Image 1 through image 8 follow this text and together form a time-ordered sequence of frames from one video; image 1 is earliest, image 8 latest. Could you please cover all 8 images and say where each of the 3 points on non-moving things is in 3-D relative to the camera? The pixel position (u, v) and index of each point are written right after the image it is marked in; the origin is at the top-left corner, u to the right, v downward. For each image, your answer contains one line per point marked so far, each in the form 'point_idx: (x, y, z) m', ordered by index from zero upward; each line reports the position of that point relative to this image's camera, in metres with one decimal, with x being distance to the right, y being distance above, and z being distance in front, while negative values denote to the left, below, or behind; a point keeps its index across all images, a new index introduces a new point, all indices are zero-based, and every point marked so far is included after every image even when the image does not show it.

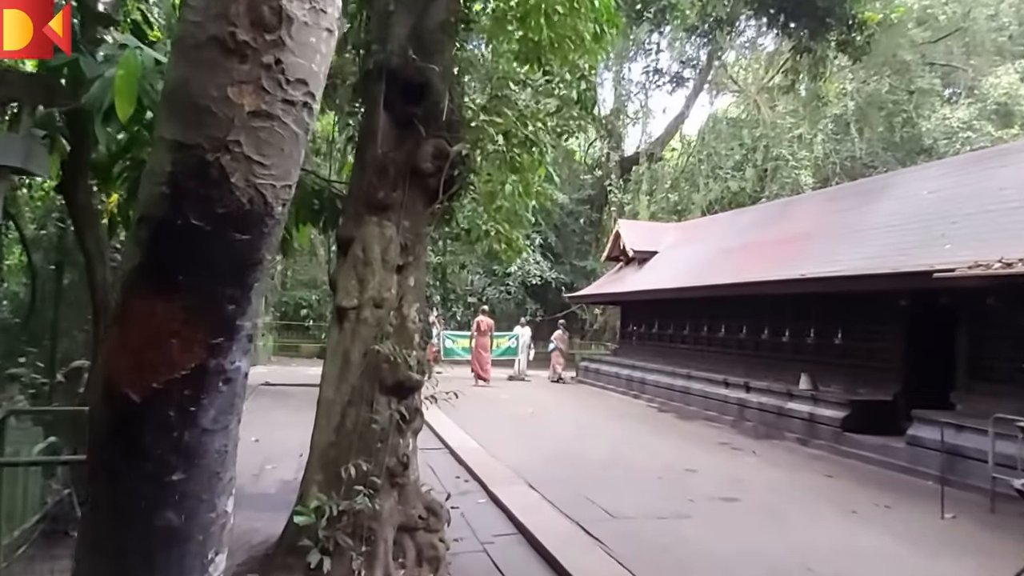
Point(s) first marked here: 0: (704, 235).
0: (+4.5, +1.2, +15.7) m
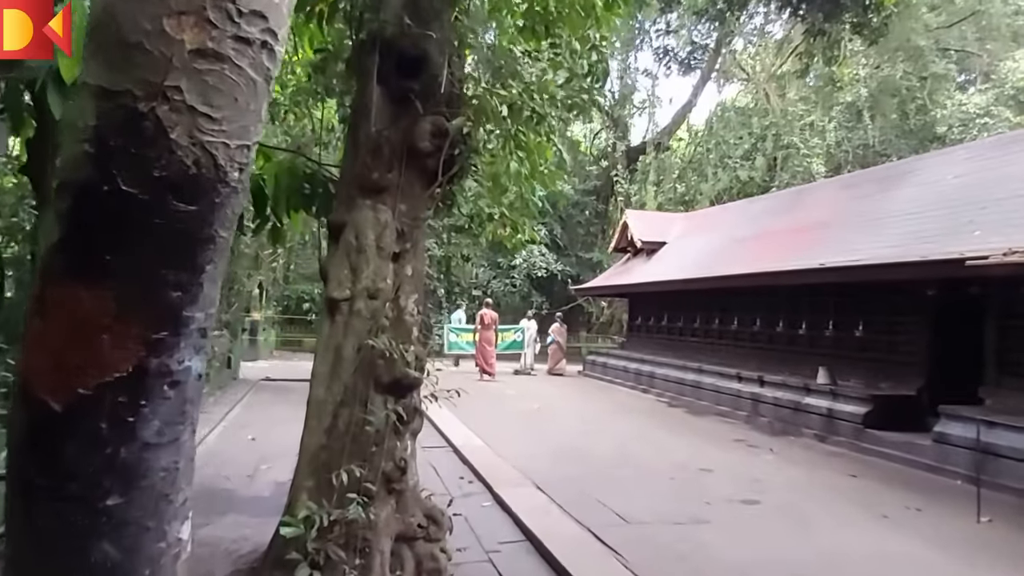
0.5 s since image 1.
0: (+4.6, +1.4, +15.3) m
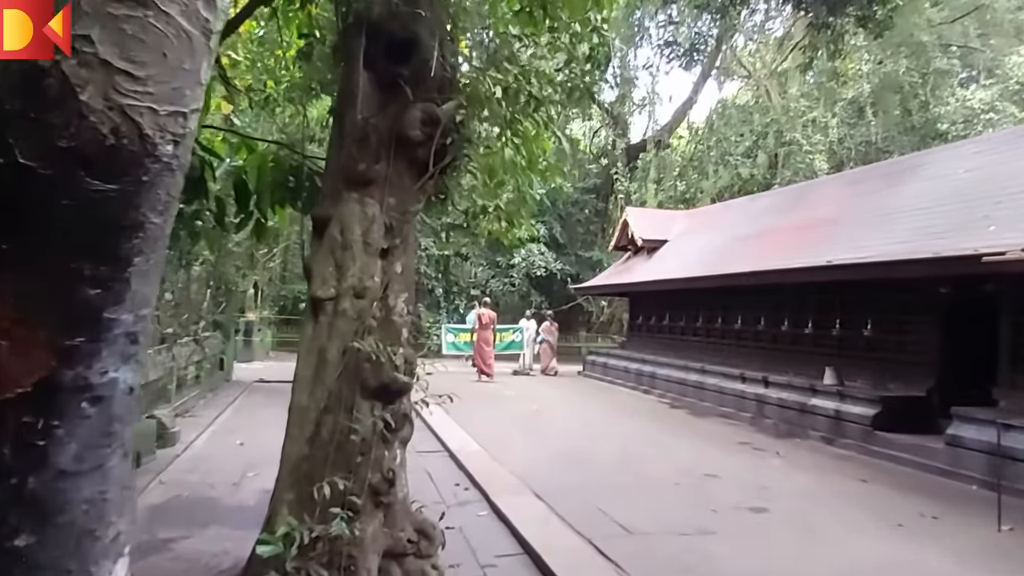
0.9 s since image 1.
0: (+4.5, +1.5, +15.0) m
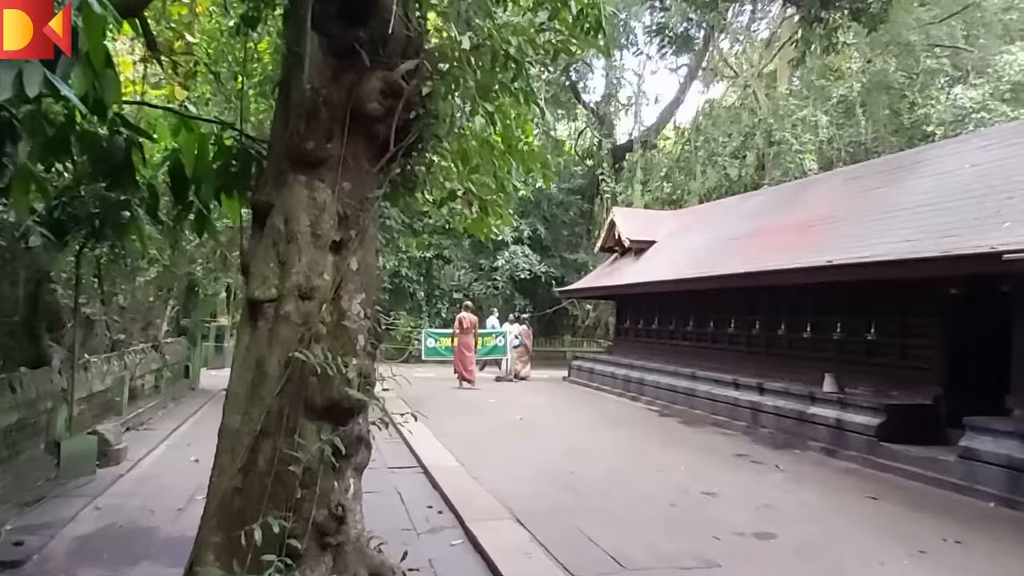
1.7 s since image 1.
0: (+4.2, +1.4, +14.6) m
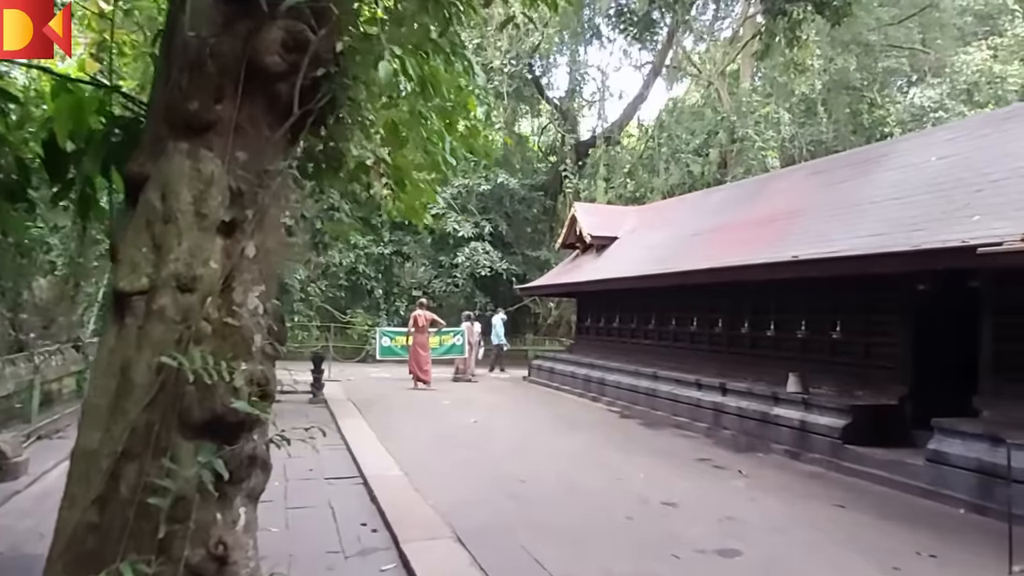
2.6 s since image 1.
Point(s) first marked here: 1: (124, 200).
0: (+3.3, +1.5, +14.3) m
1: (-1.6, +0.4, +2.8) m
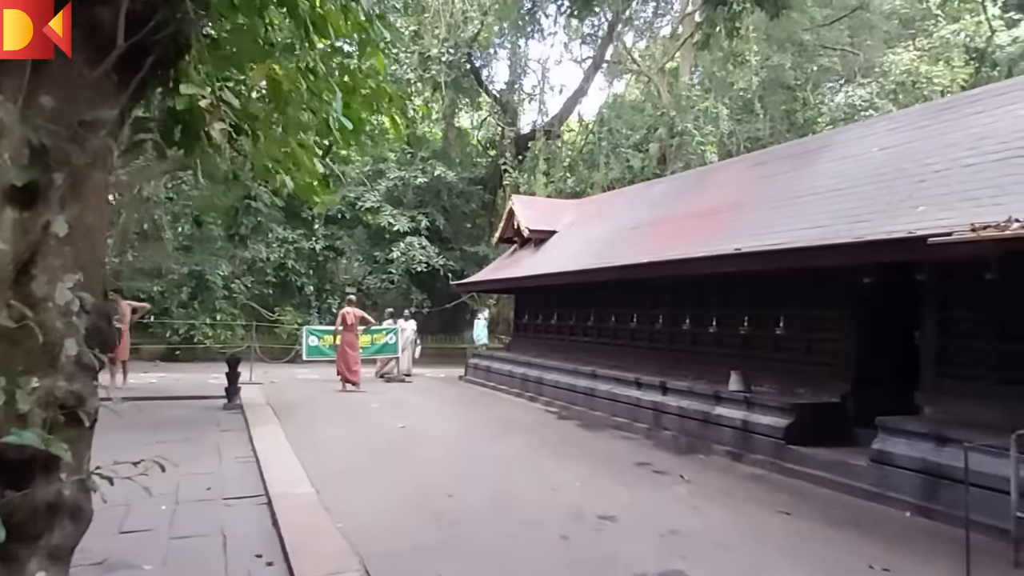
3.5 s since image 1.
0: (+2.0, +1.6, +13.9) m
1: (-2.0, +0.4, +2.1) m
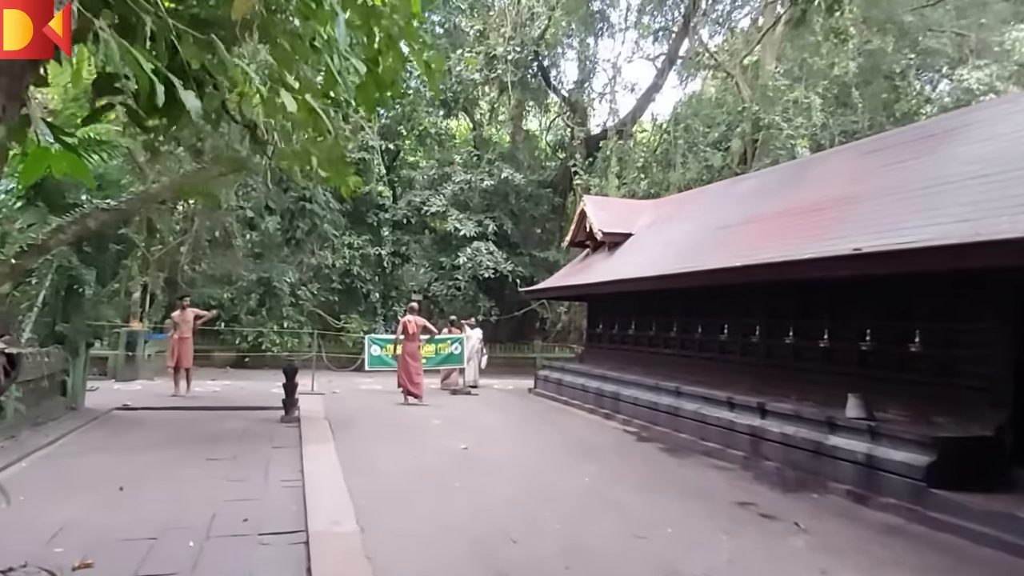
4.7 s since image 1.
0: (+3.3, +1.4, +12.7) m
1: (-1.8, +0.4, +1.4) m
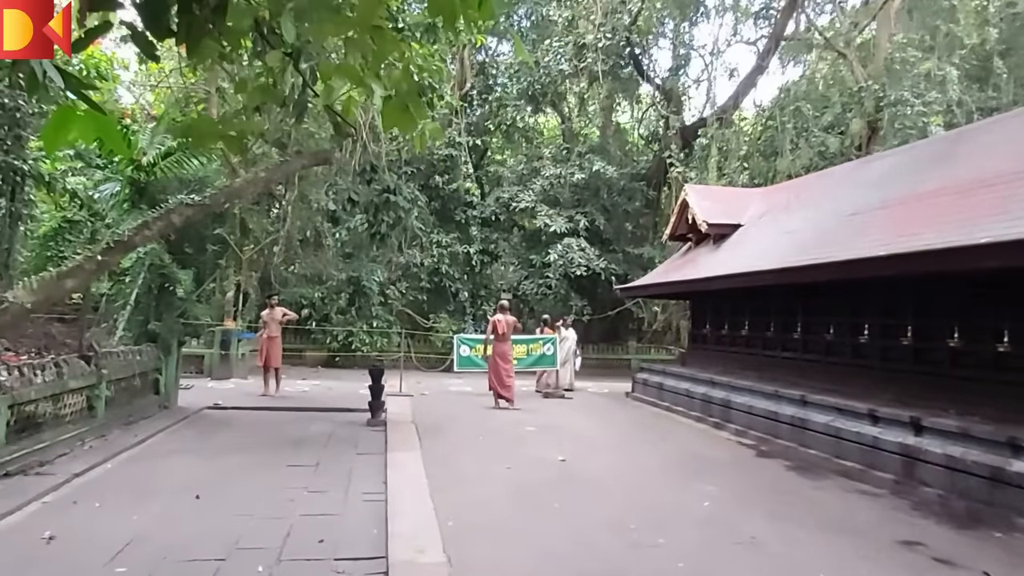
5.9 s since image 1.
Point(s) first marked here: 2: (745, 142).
0: (+5.0, +1.5, +11.4) m
1: (-1.5, +0.4, +0.8) m
2: (+6.3, +4.0, +18.0) m
